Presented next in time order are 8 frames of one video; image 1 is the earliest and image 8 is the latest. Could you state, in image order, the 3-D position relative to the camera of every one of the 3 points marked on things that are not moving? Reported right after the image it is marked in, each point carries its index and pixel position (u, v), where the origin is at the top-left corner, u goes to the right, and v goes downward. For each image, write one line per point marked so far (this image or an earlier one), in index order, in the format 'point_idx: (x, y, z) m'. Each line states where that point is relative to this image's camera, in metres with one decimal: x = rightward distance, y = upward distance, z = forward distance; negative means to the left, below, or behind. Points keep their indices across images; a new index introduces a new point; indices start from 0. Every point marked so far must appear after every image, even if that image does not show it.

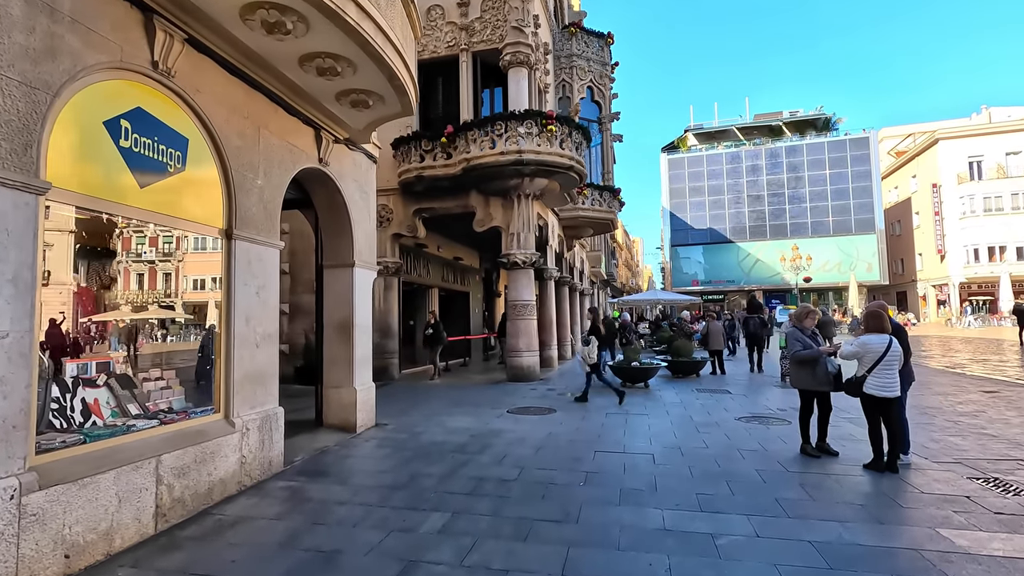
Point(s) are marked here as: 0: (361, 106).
0: (-1.8, +2.2, +6.3) m
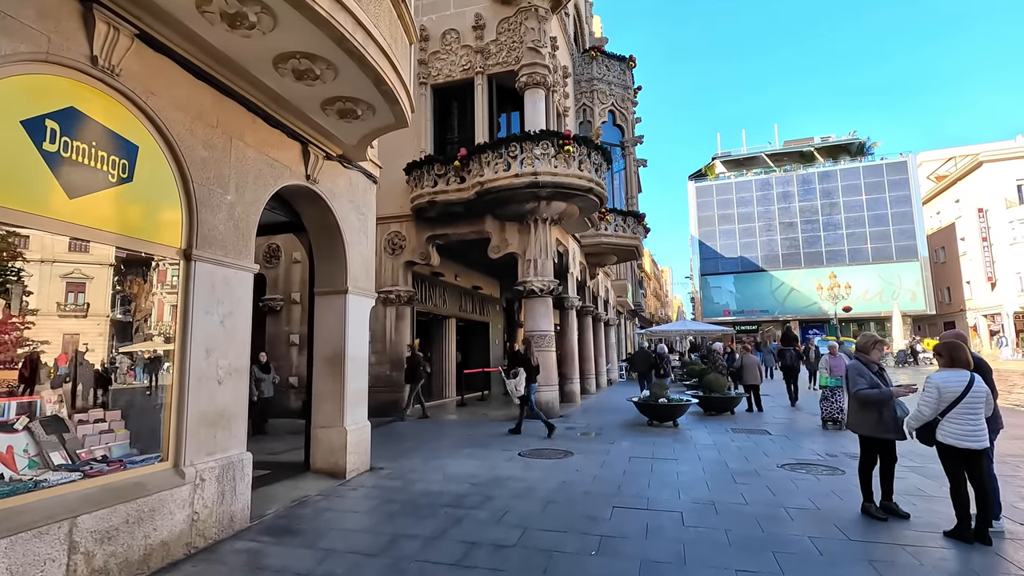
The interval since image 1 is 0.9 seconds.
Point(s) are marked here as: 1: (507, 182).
0: (-1.7, +1.9, +5.8) m
1: (-0.1, +2.3, +11.5) m
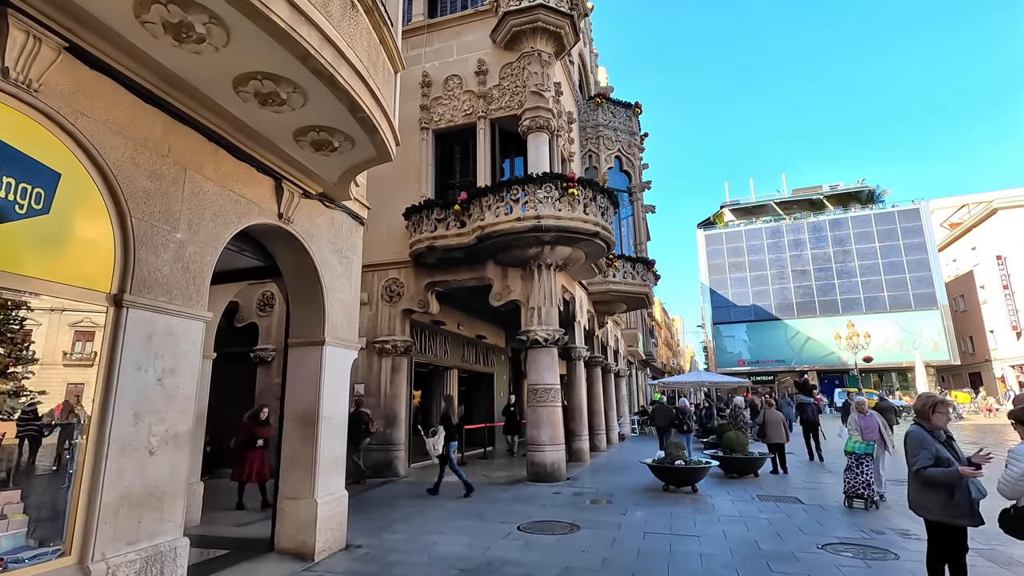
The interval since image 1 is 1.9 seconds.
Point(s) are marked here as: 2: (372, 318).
0: (-1.8, +1.4, +5.2) m
1: (-0.1, +1.3, +10.9) m
2: (-3.4, -0.7, +13.1) m
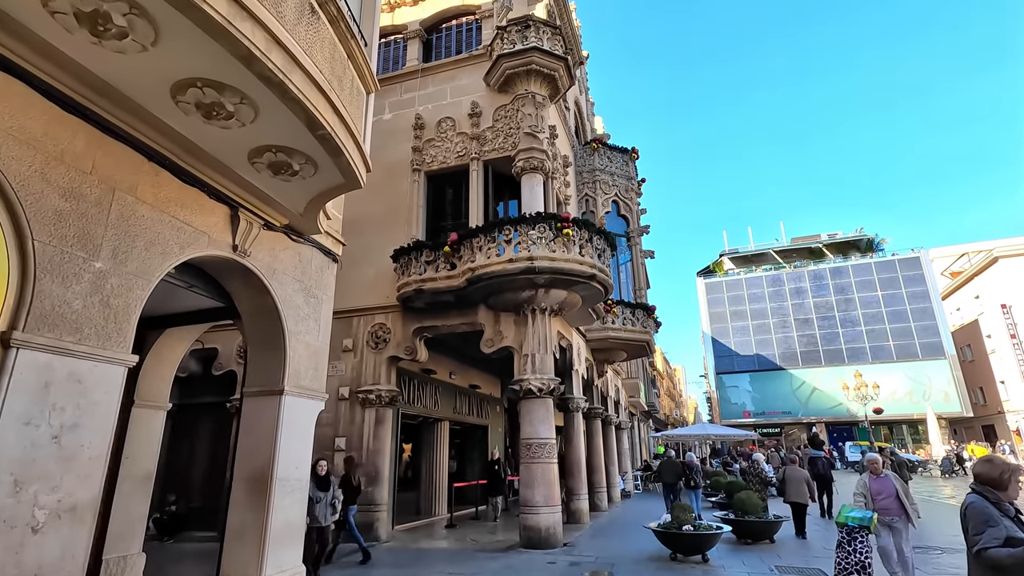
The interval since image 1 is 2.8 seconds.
0: (-2.0, +1.0, +4.7) m
1: (-0.2, +0.4, +10.3) m
2: (-3.6, -1.8, +12.3) m
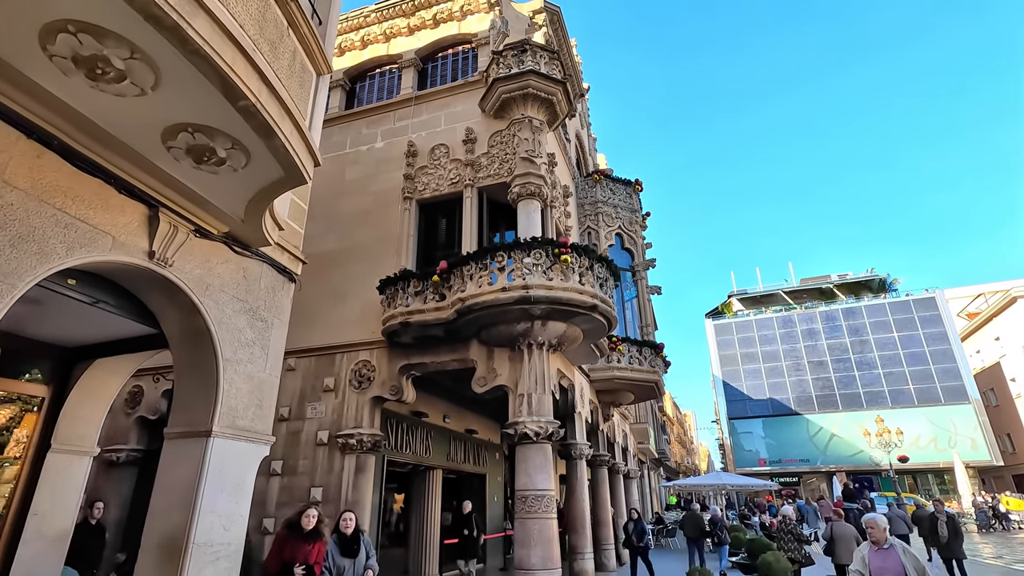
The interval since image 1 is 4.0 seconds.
0: (-2.1, +0.9, +3.9) m
1: (-0.4, -0.2, +9.4) m
2: (-3.7, -2.5, +11.3) m
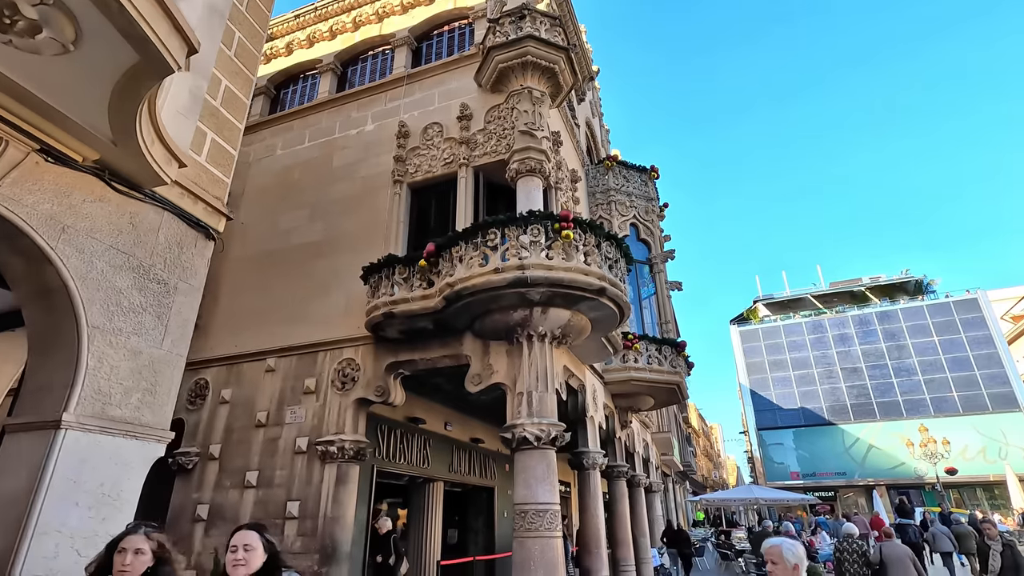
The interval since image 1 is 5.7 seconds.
0: (-2.5, +1.3, +2.8) m
1: (-0.4, +0.1, +8.2) m
2: (-3.6, -2.3, +10.1) m
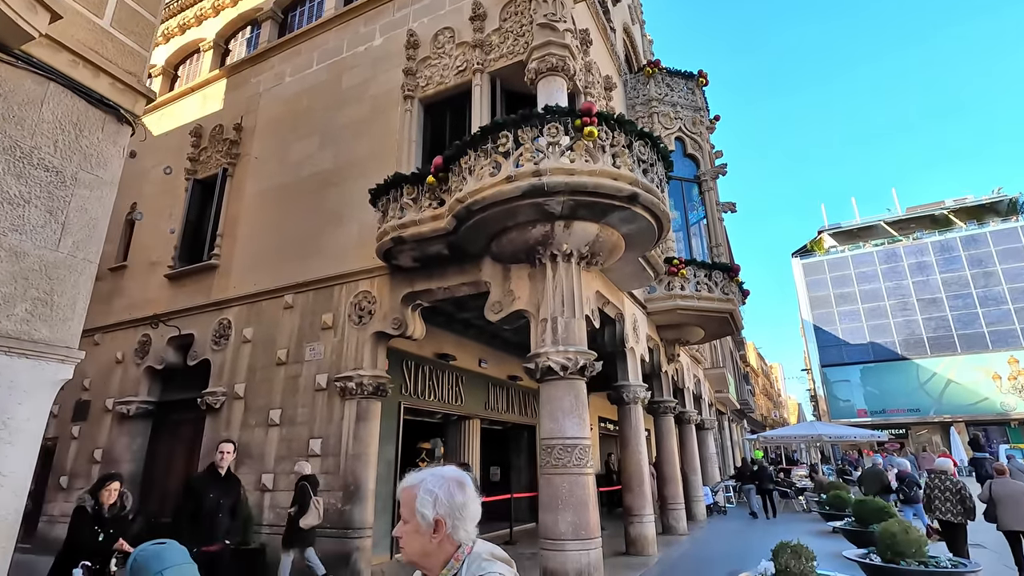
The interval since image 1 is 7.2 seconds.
0: (-2.8, +1.8, +1.9) m
1: (-0.2, +1.3, +7.2) m
2: (-3.1, -1.1, +9.6) m
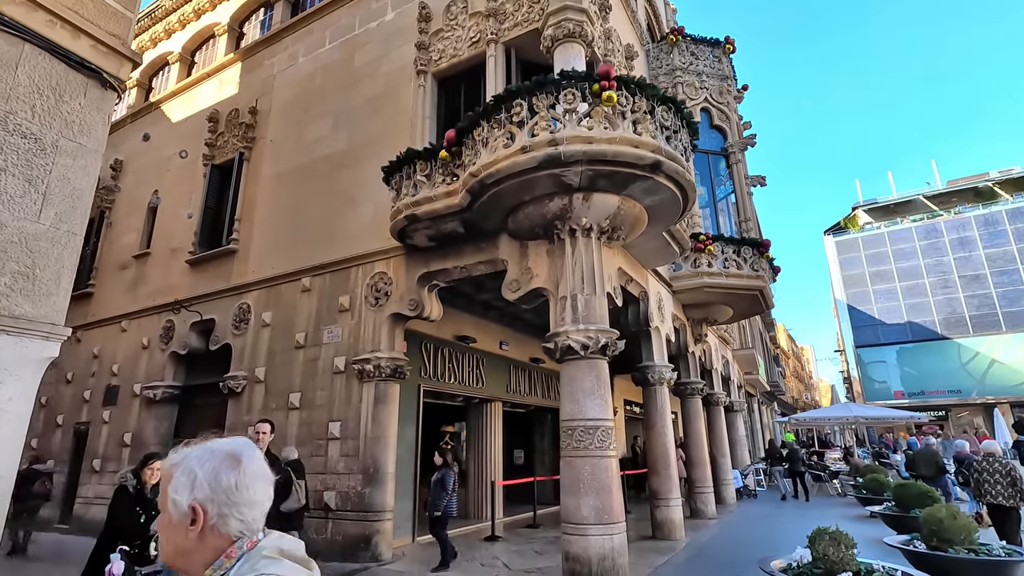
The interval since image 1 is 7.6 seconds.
0: (-2.8, +2.0, +1.6) m
1: (0.0, +1.6, +6.8) m
2: (-2.8, -0.7, +9.5) m
